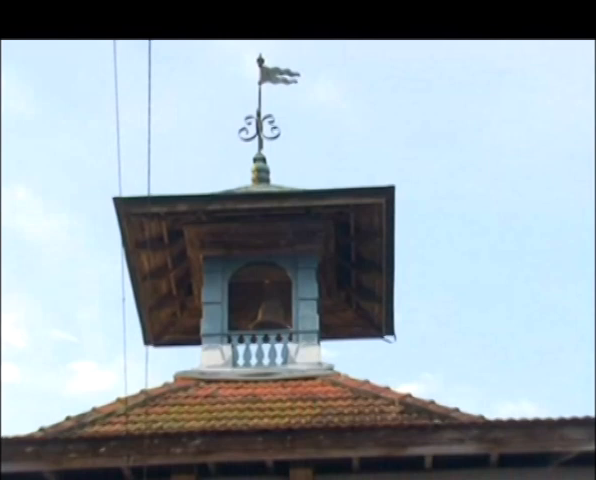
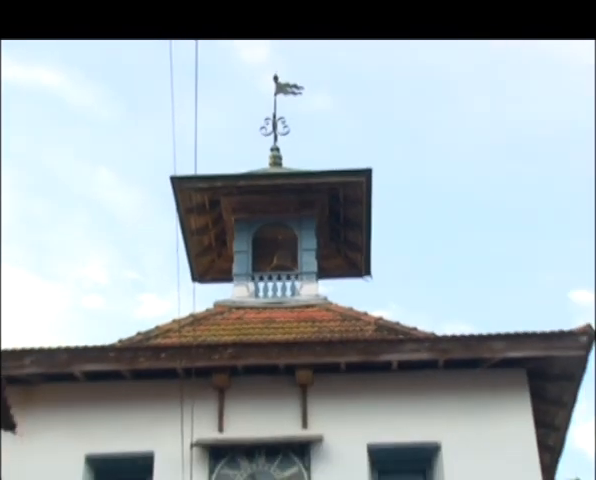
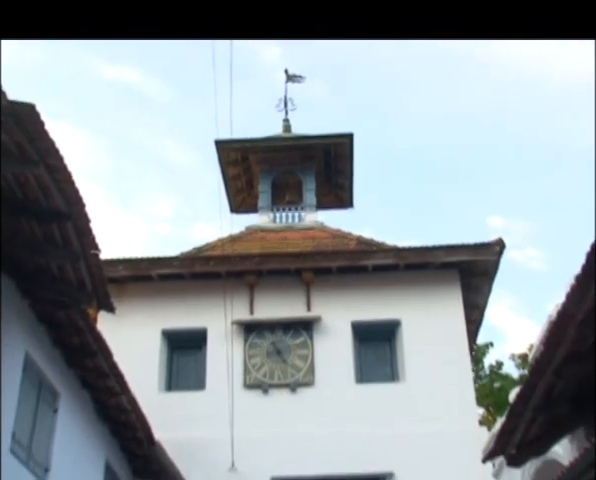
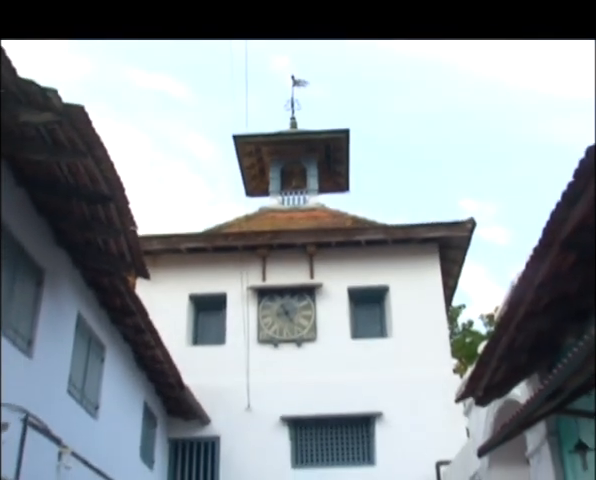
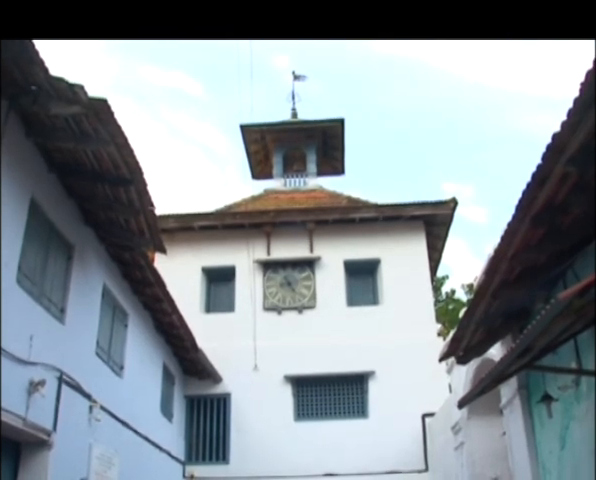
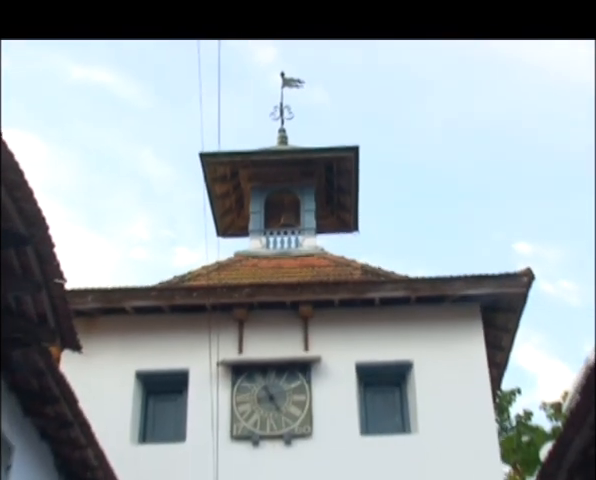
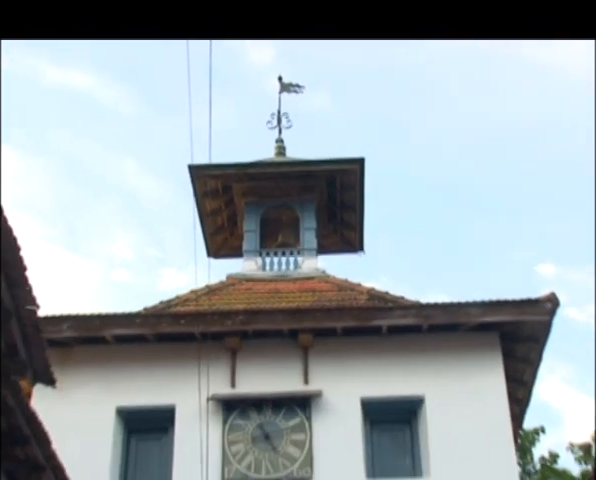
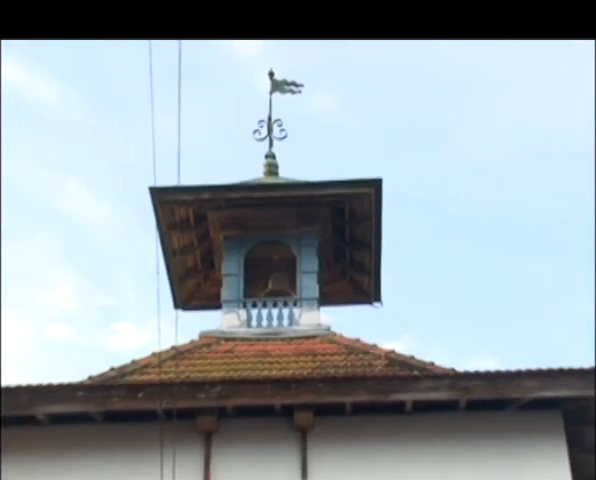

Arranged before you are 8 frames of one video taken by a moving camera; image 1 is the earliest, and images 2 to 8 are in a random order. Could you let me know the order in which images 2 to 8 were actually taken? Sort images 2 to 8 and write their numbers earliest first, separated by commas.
8, 2, 7, 6, 3, 4, 5
